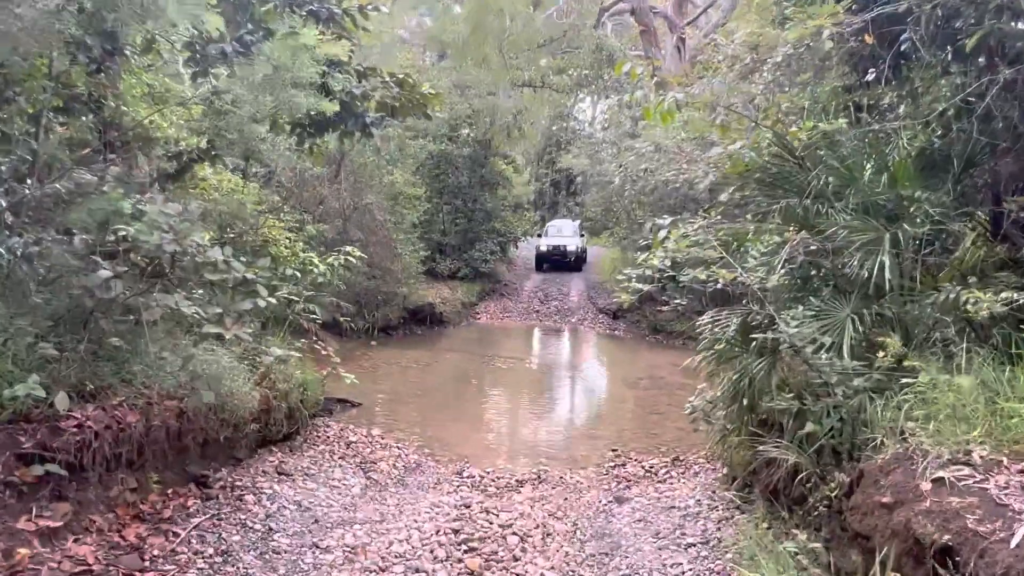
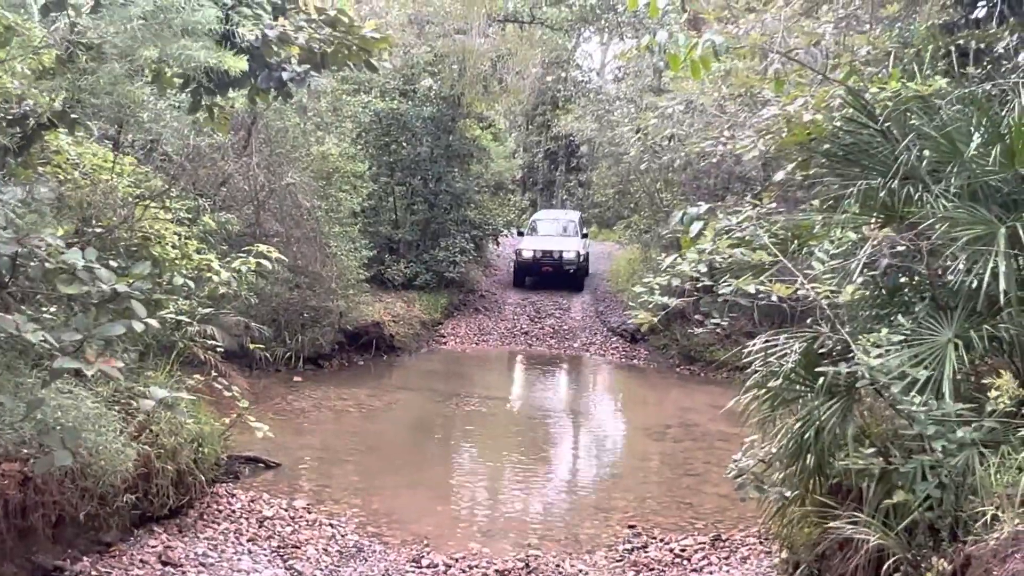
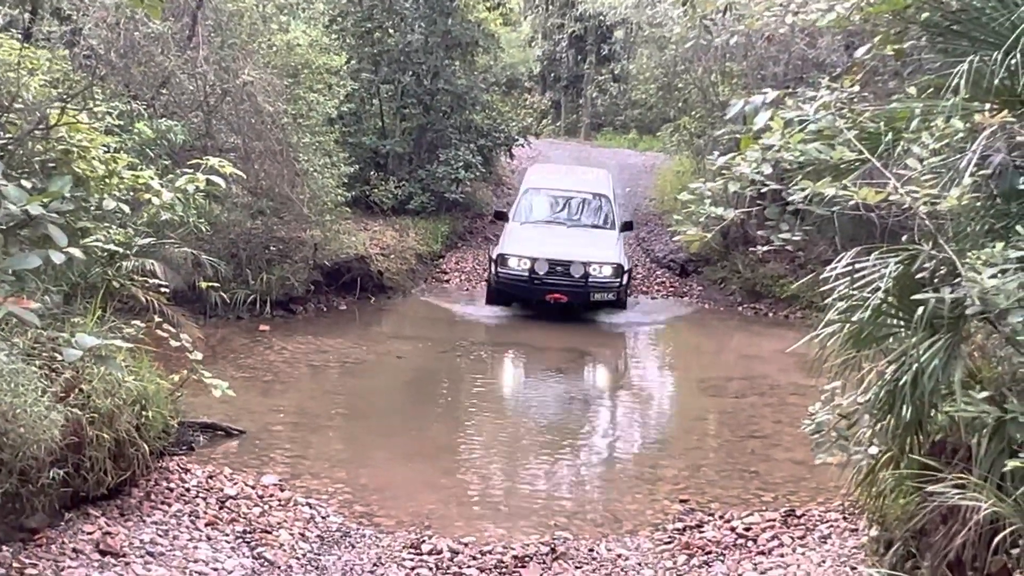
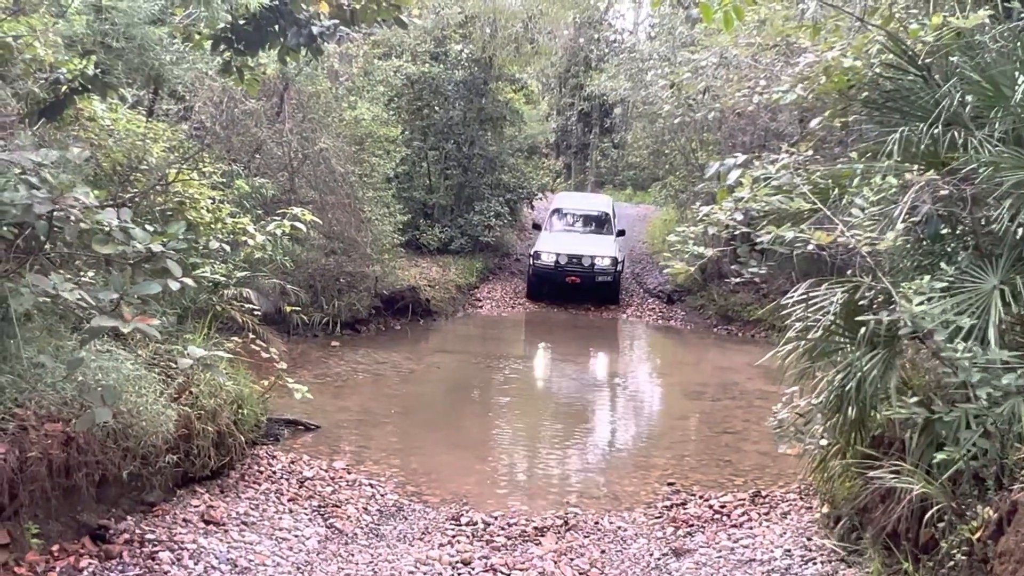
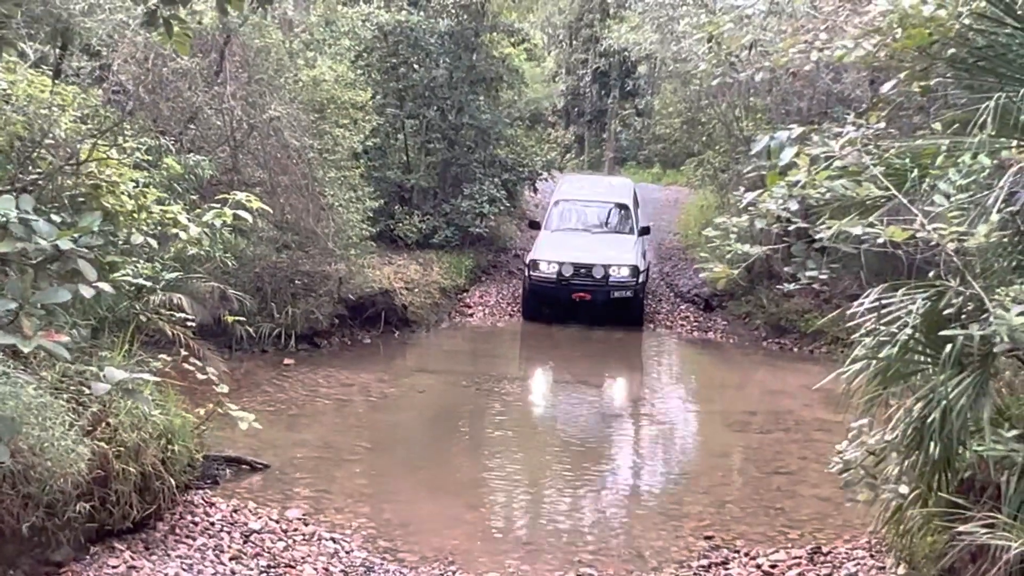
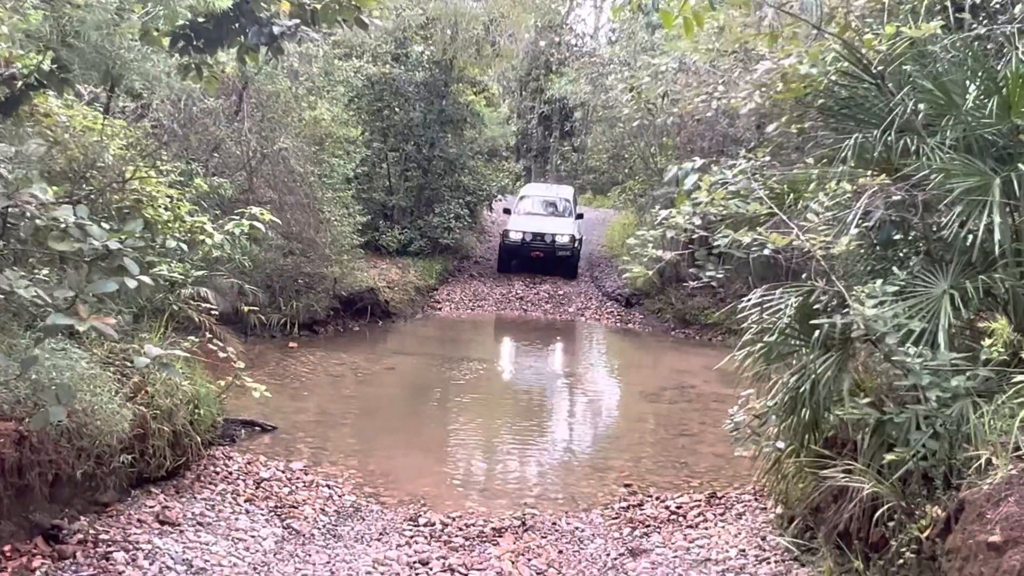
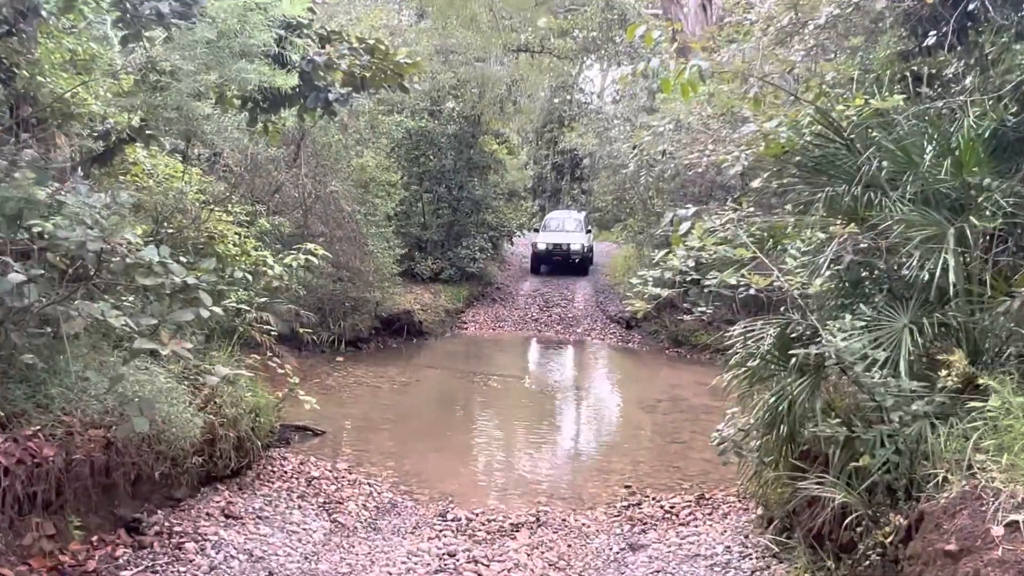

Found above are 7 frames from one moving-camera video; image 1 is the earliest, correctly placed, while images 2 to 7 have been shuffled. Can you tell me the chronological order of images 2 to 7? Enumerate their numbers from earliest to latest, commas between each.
7, 2, 6, 4, 5, 3
